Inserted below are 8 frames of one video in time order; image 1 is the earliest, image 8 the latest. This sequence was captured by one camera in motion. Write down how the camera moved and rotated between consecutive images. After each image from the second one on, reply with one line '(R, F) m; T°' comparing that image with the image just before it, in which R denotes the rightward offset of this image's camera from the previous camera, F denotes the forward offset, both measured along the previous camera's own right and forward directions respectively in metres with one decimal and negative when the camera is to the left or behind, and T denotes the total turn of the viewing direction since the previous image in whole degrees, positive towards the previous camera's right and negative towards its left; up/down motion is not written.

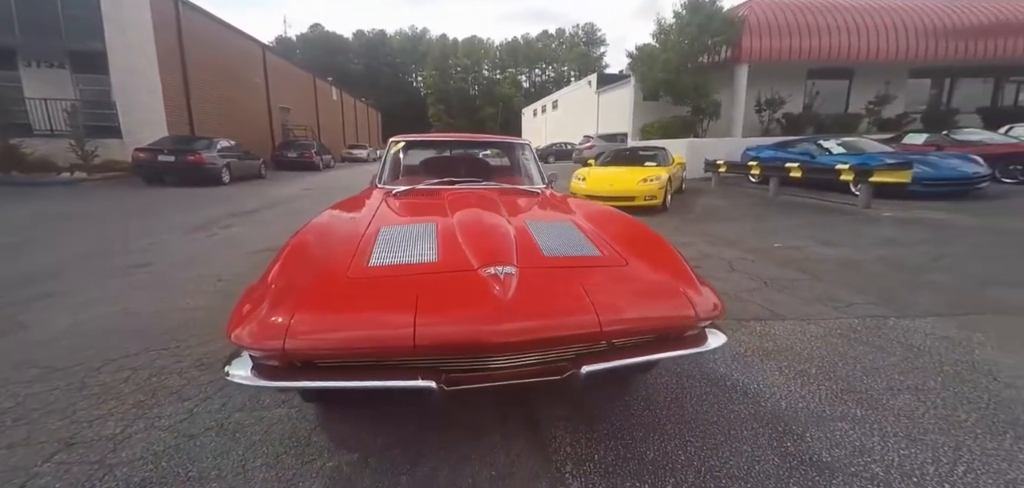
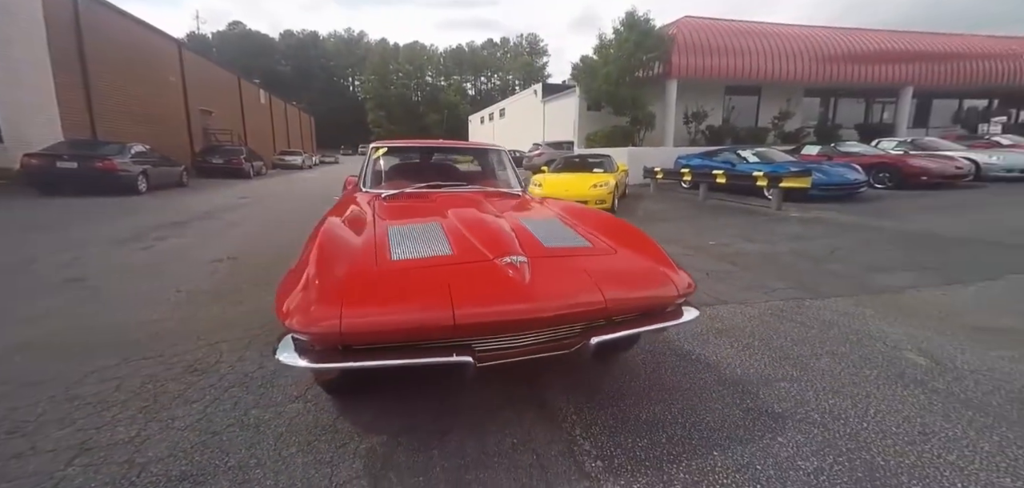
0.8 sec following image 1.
(-0.3, -0.2) m; +9°
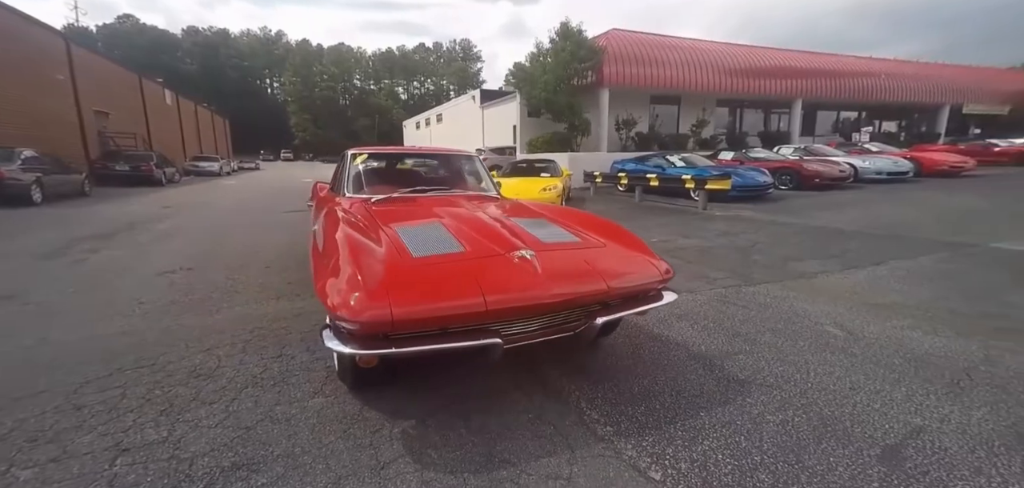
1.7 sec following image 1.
(-0.4, -0.2) m; +8°
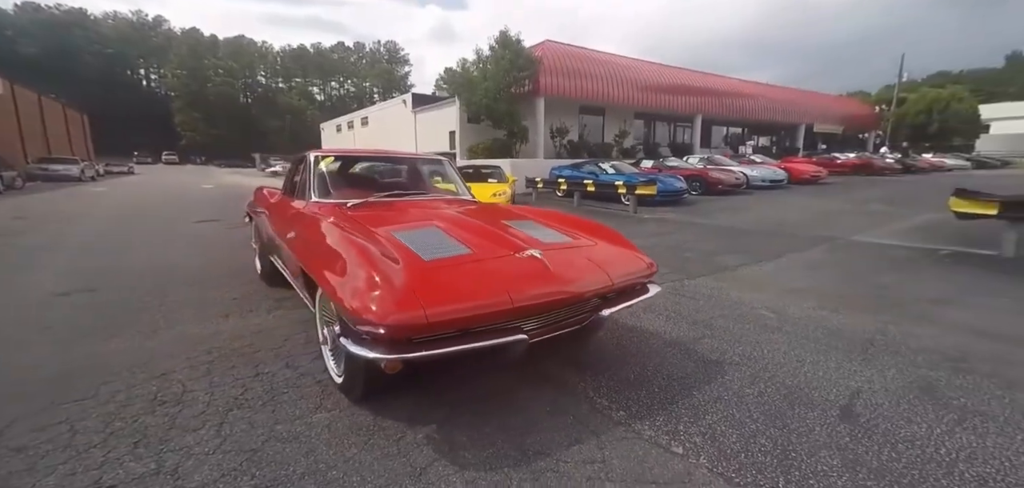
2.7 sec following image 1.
(-0.4, 0.0) m; +10°
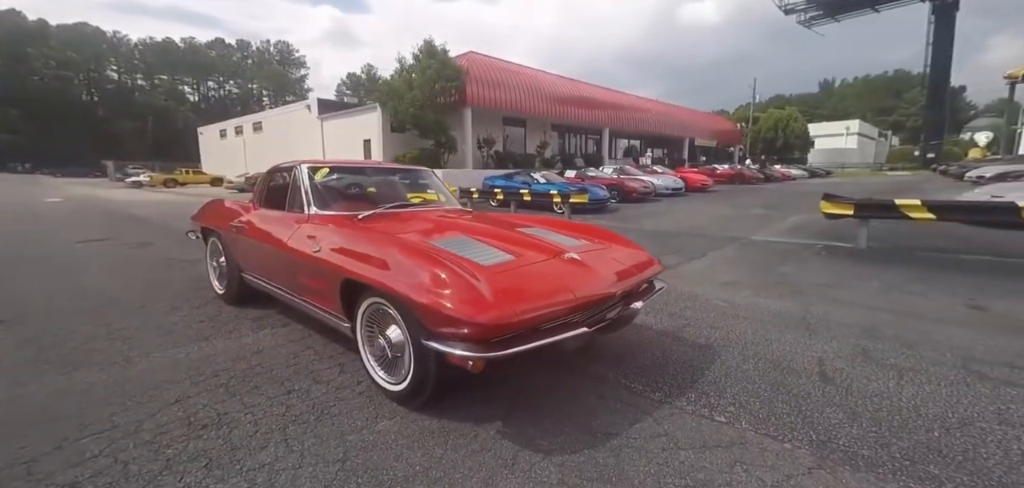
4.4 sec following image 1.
(-0.7, -0.1) m; +11°
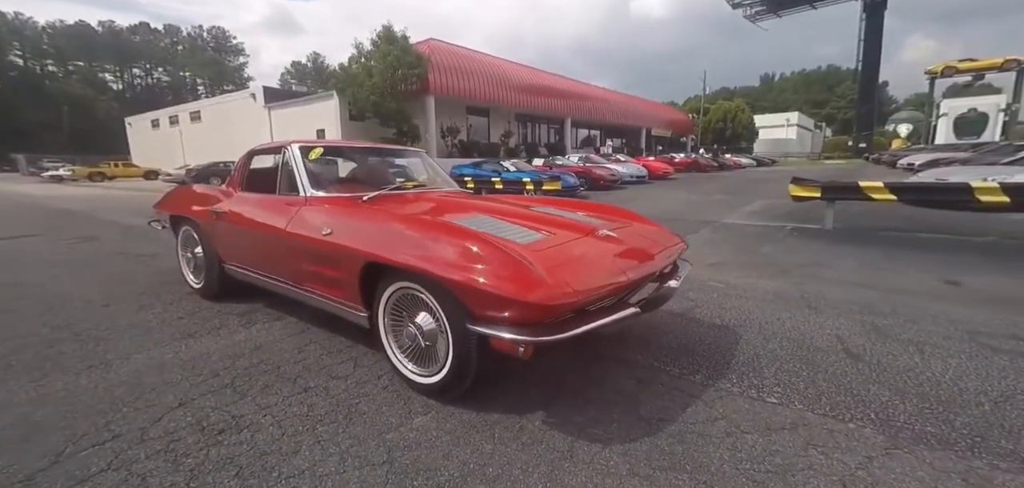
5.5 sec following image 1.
(-0.3, +0.2) m; +4°
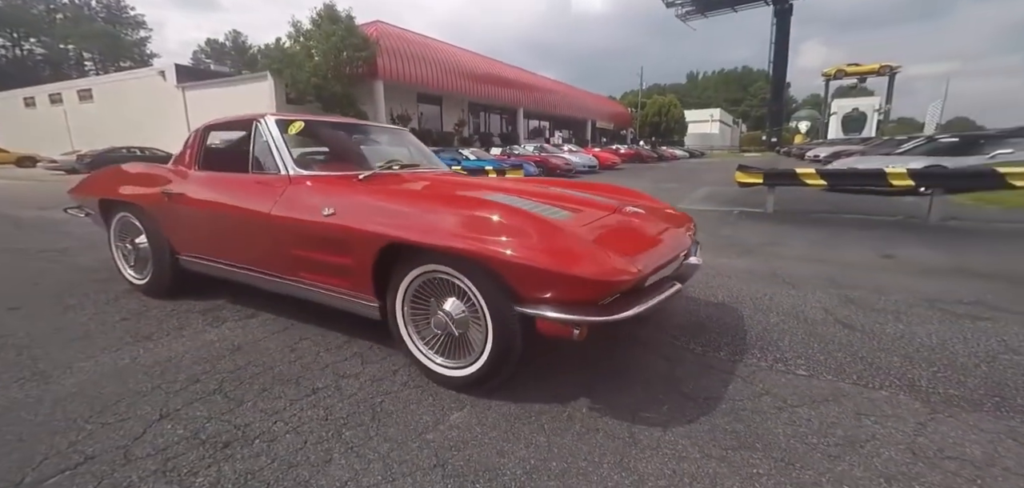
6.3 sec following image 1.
(-0.4, +0.2) m; +7°
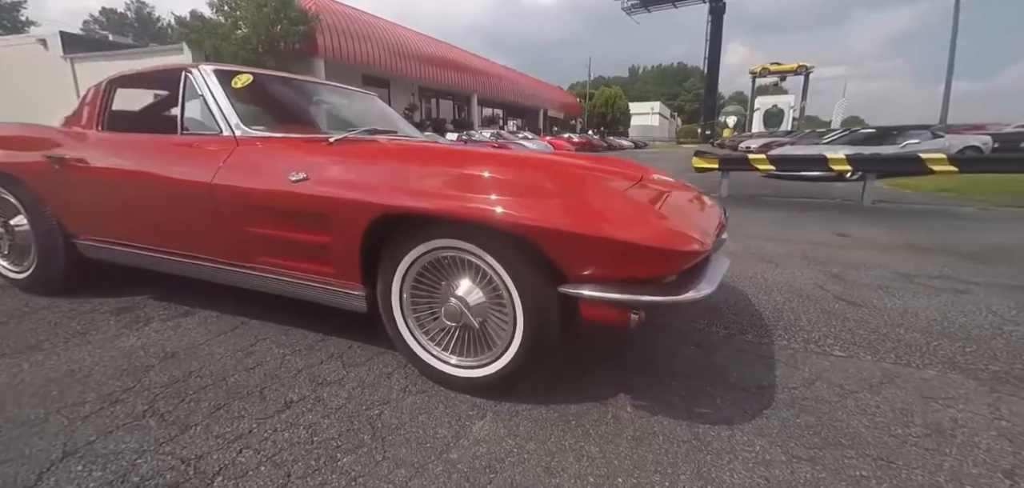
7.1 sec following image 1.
(-0.2, +0.3) m; +6°
